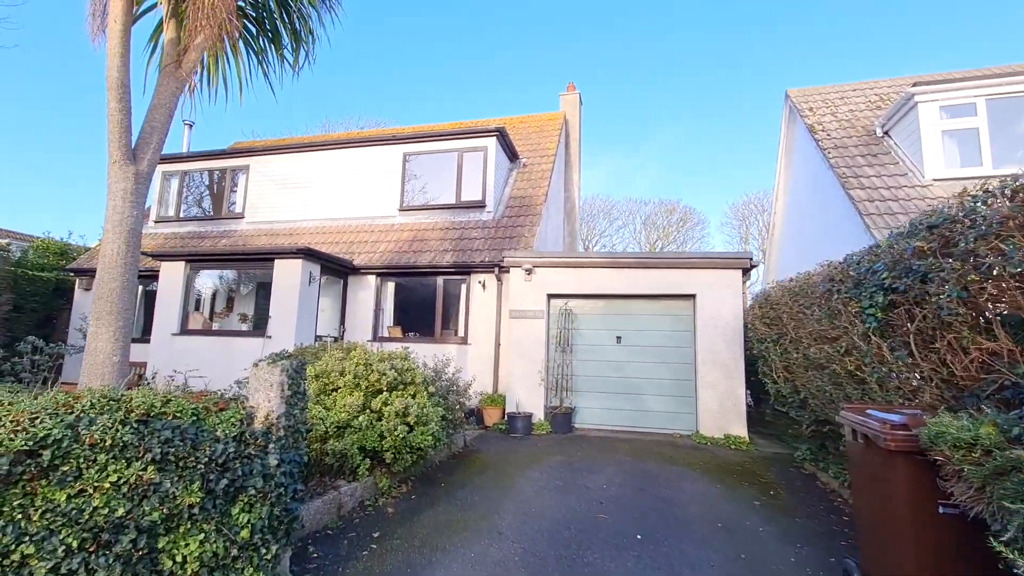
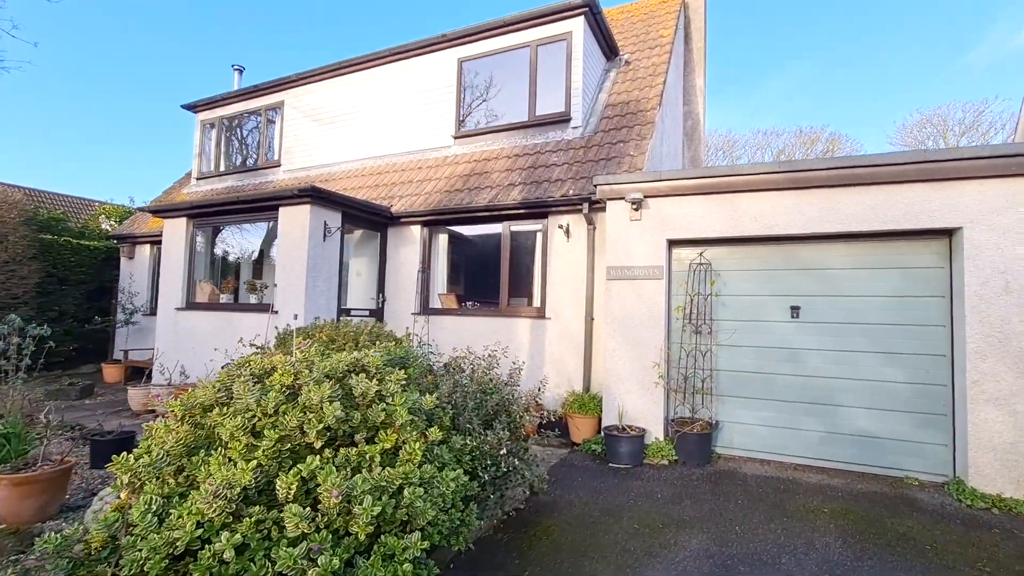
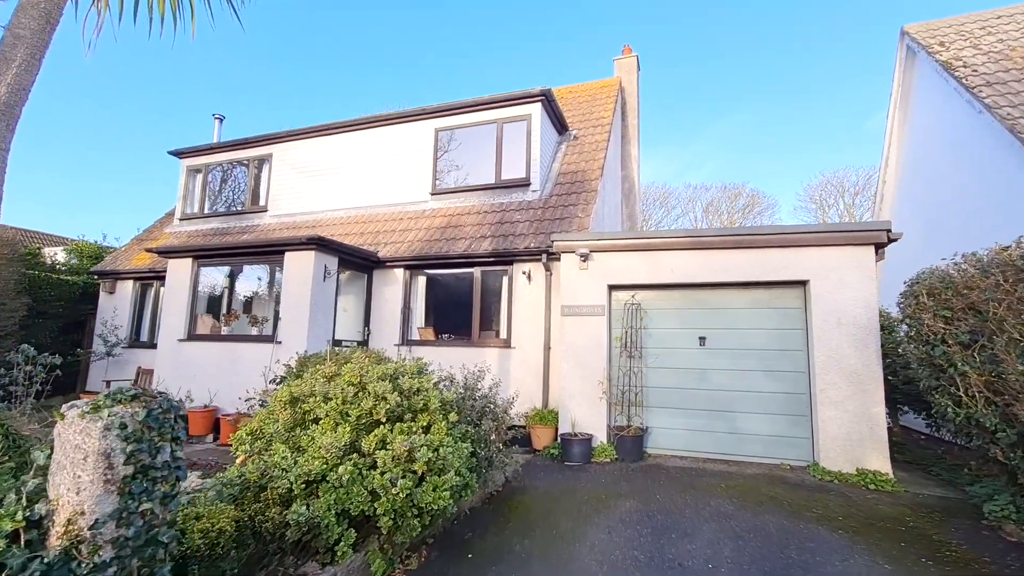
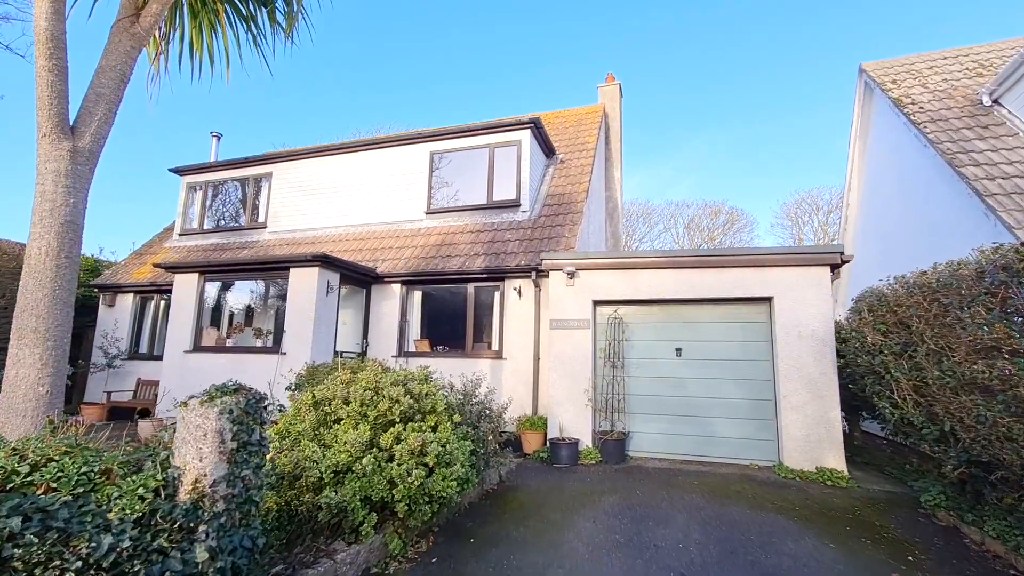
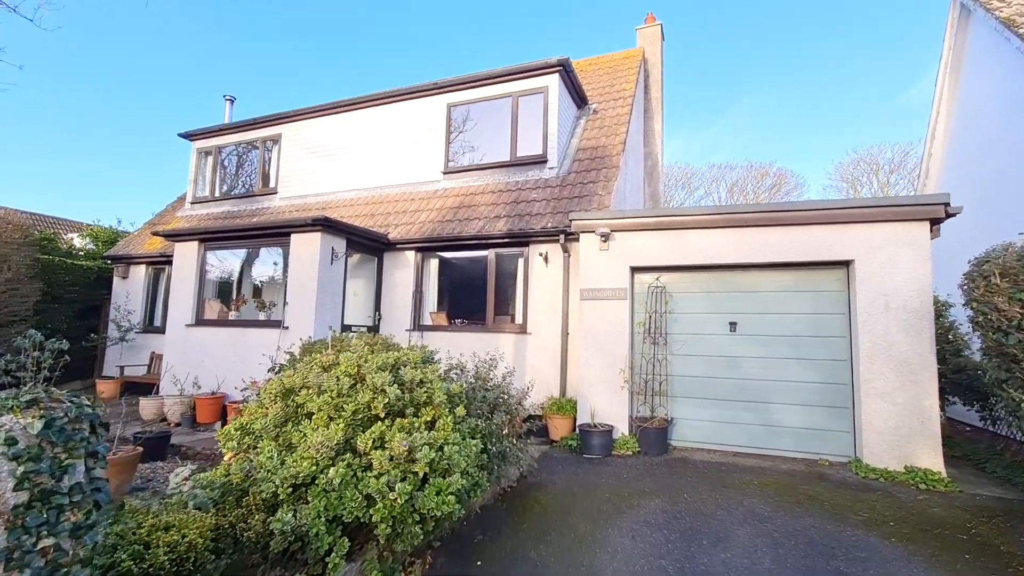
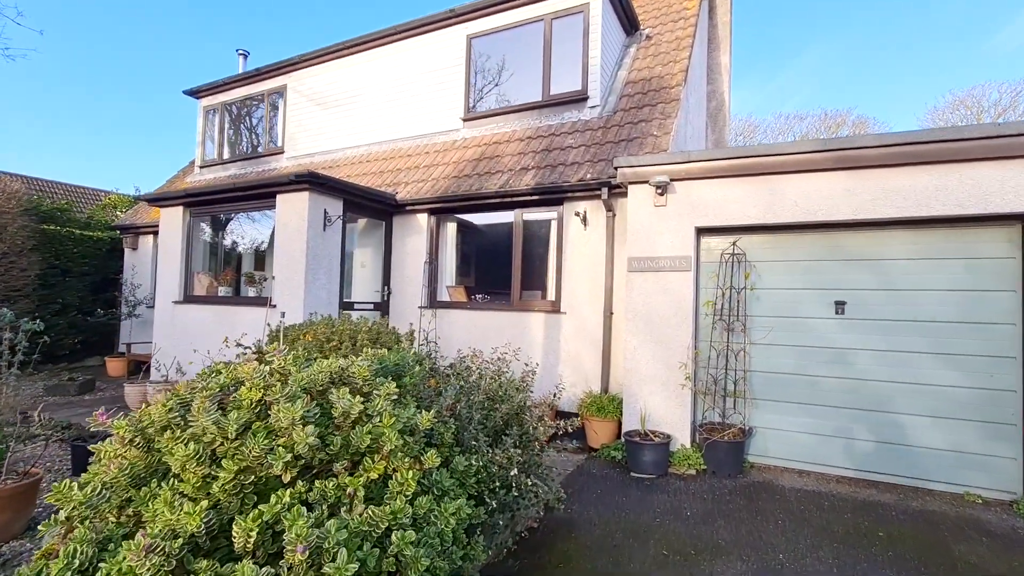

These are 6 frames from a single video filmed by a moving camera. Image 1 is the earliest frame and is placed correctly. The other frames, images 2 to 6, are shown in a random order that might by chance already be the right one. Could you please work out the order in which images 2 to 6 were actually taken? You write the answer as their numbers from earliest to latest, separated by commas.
4, 3, 5, 2, 6
